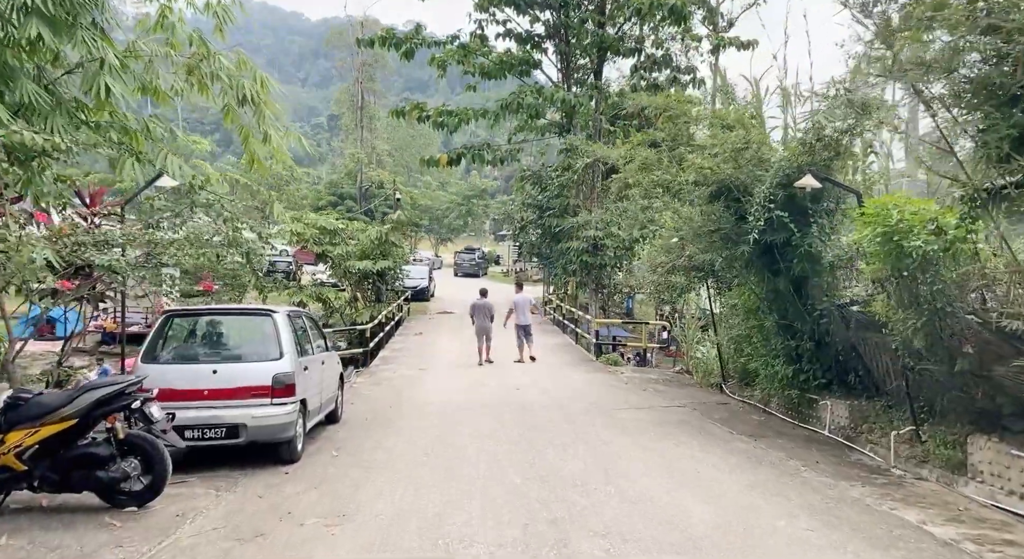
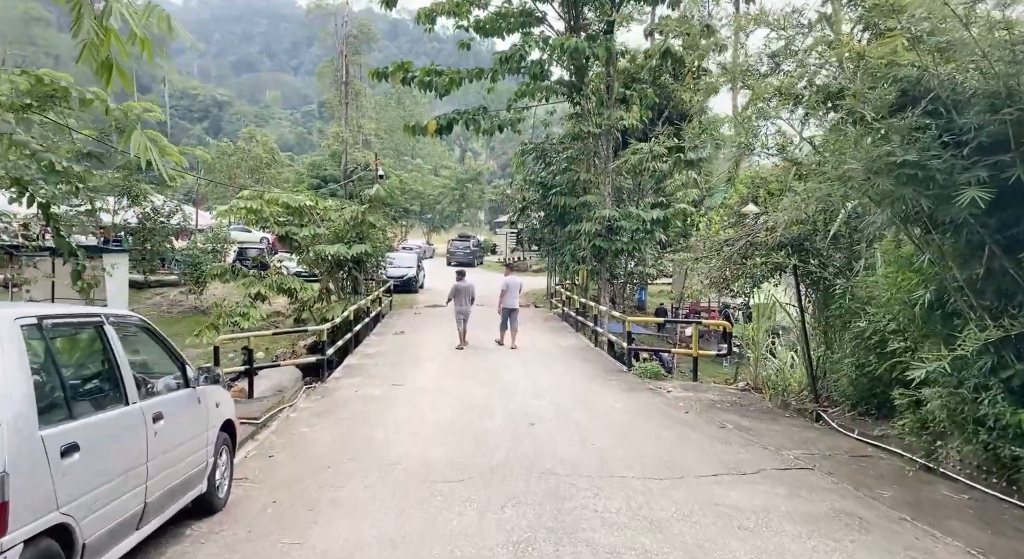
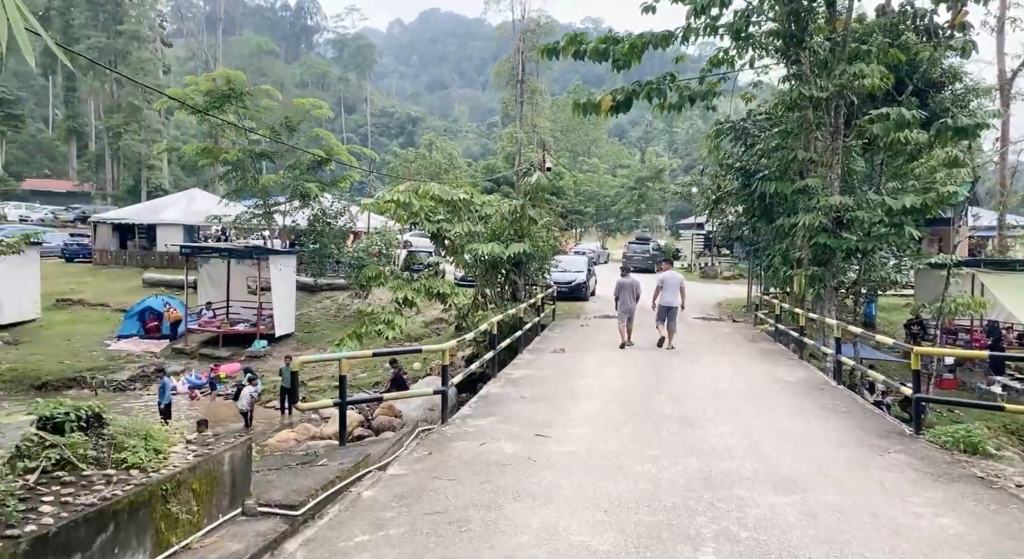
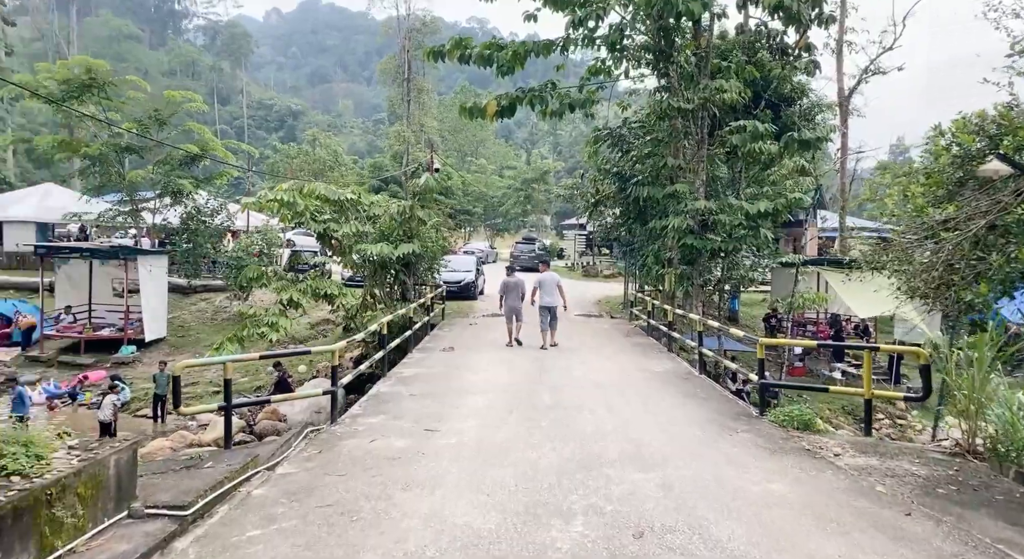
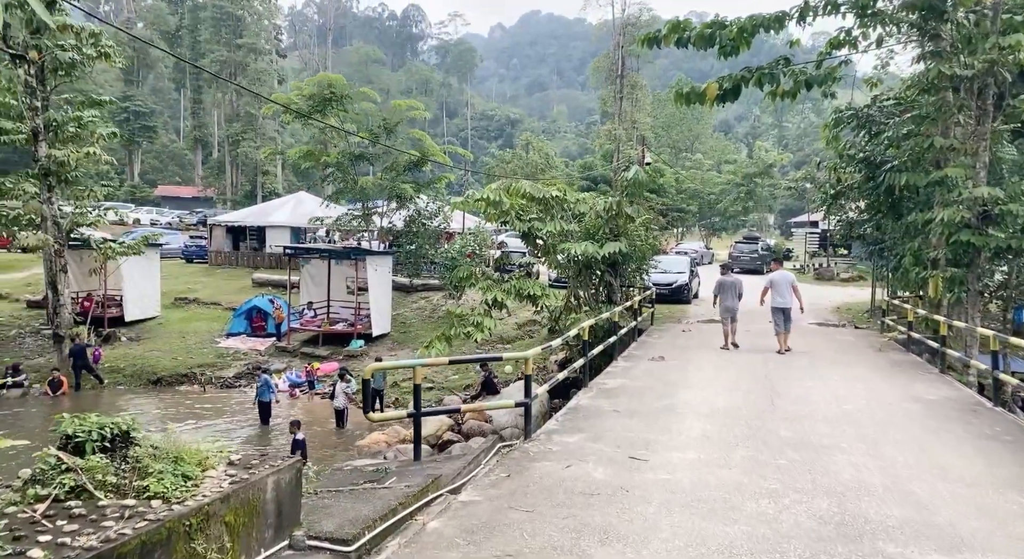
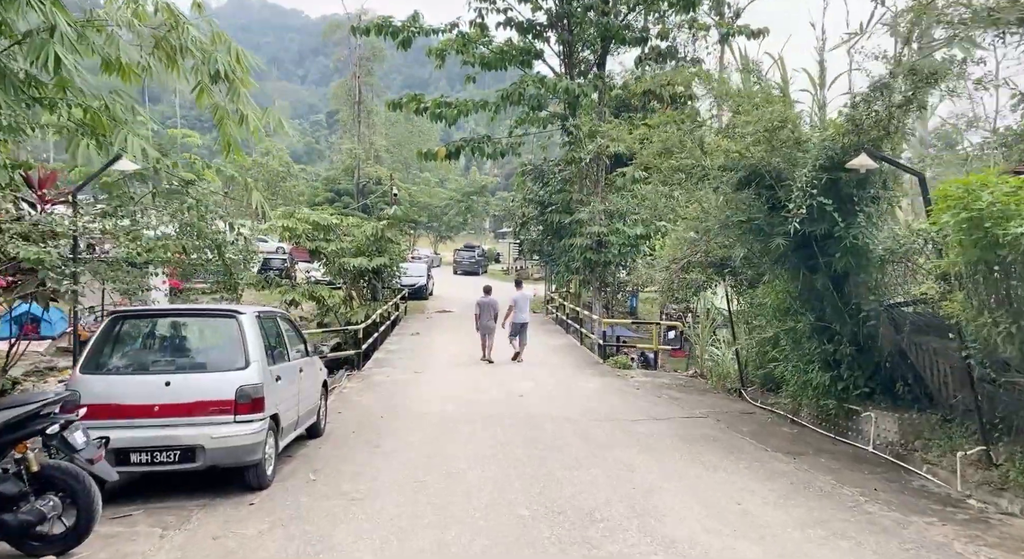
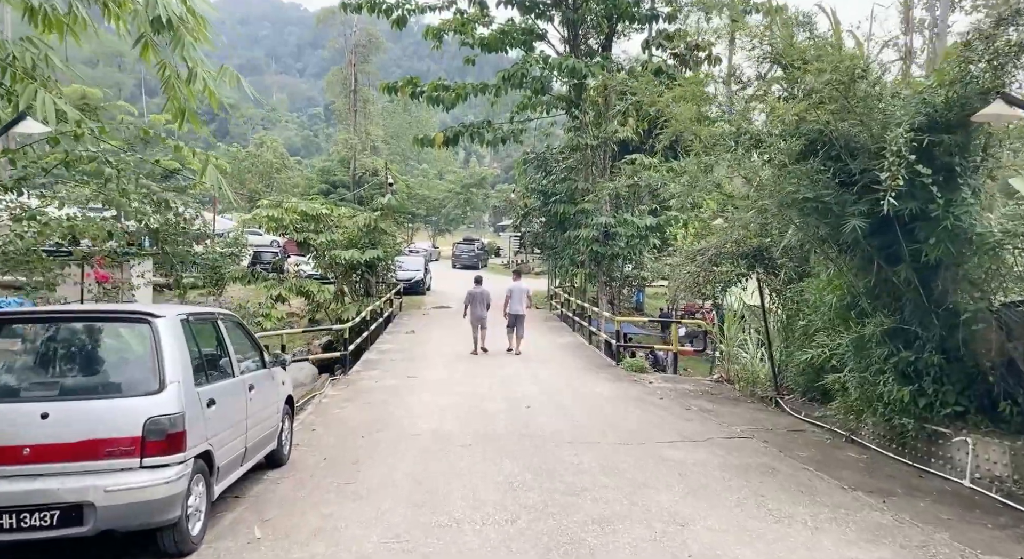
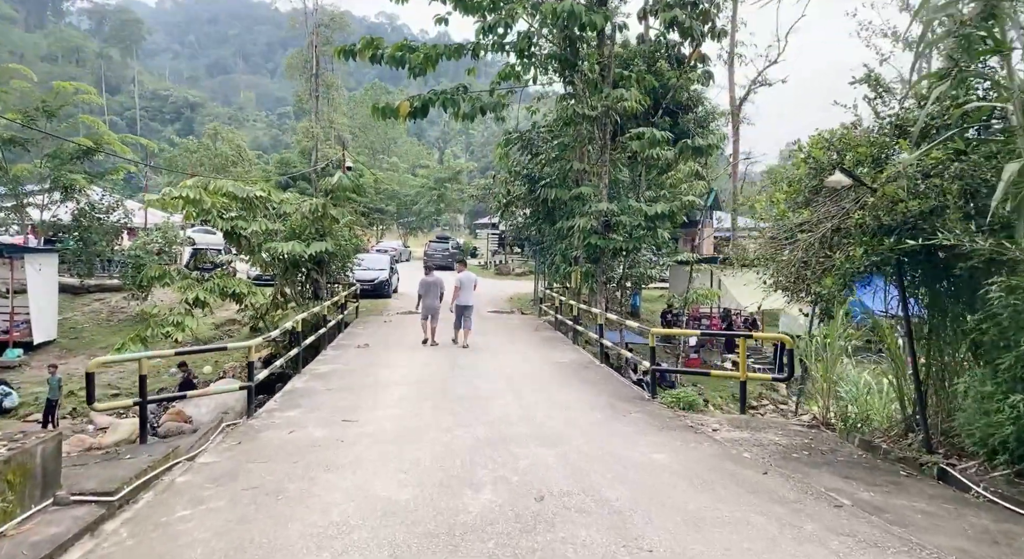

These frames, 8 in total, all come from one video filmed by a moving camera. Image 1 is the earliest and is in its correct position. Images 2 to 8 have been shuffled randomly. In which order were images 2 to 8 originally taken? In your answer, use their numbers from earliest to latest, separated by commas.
6, 7, 2, 8, 4, 3, 5
